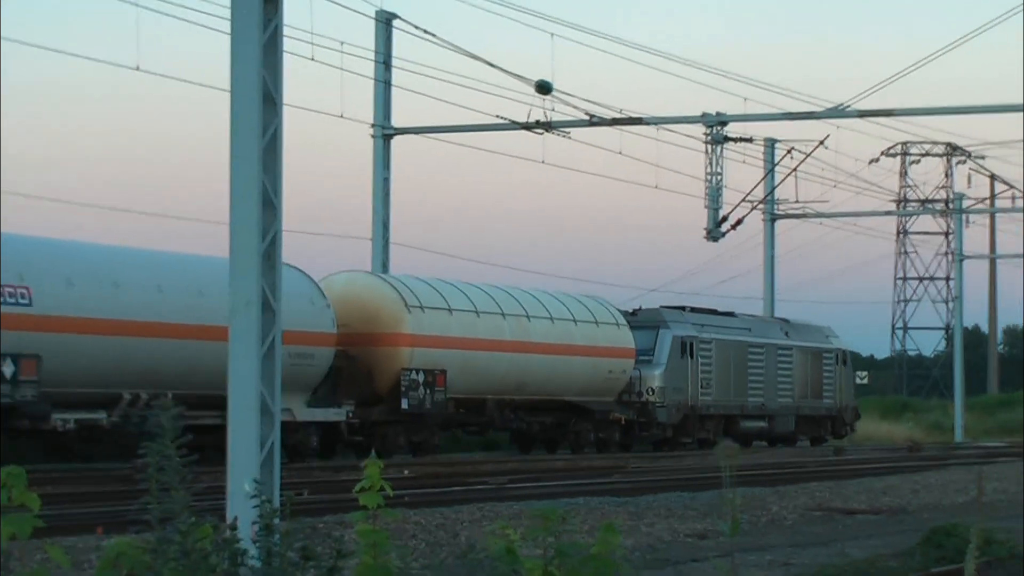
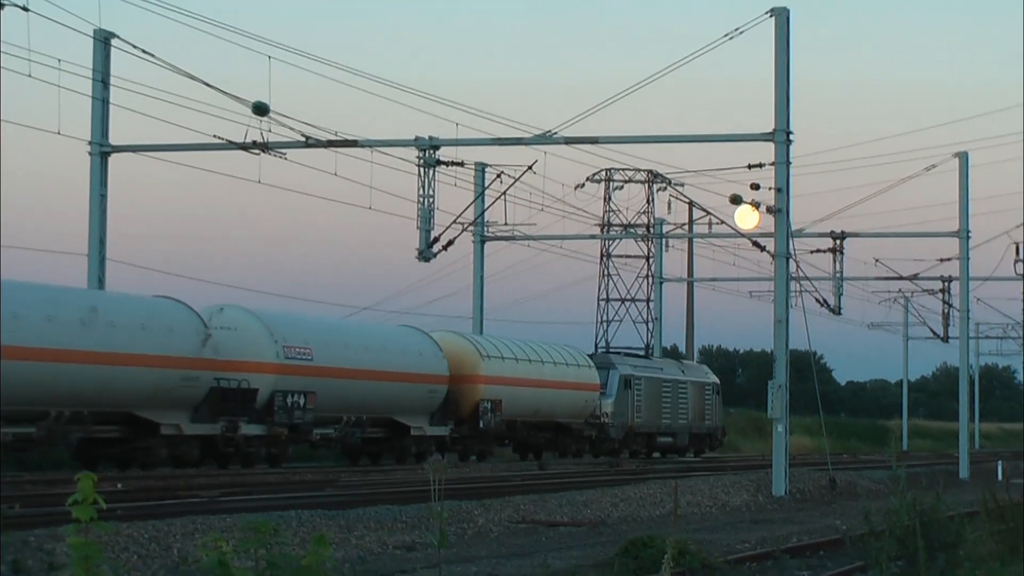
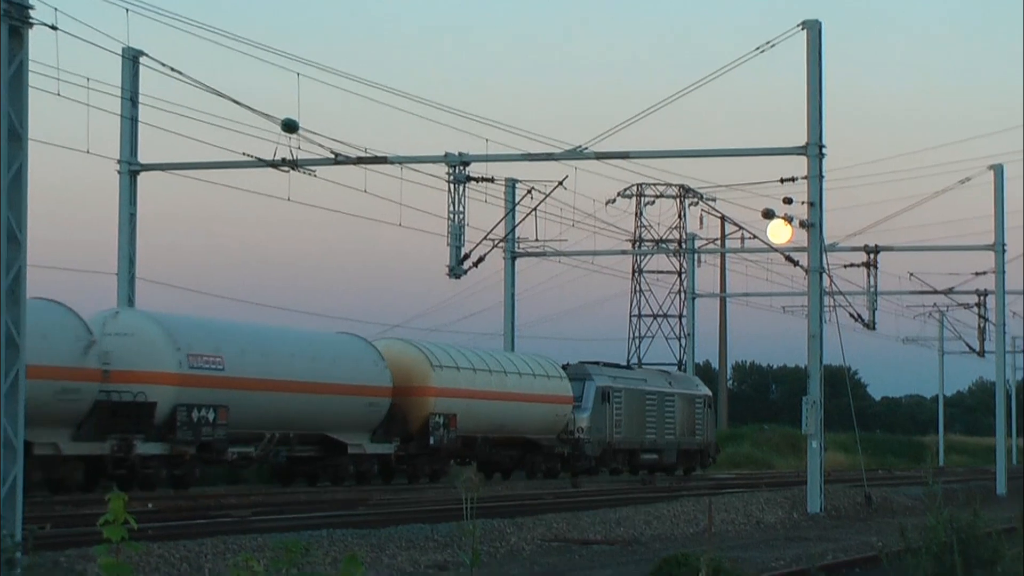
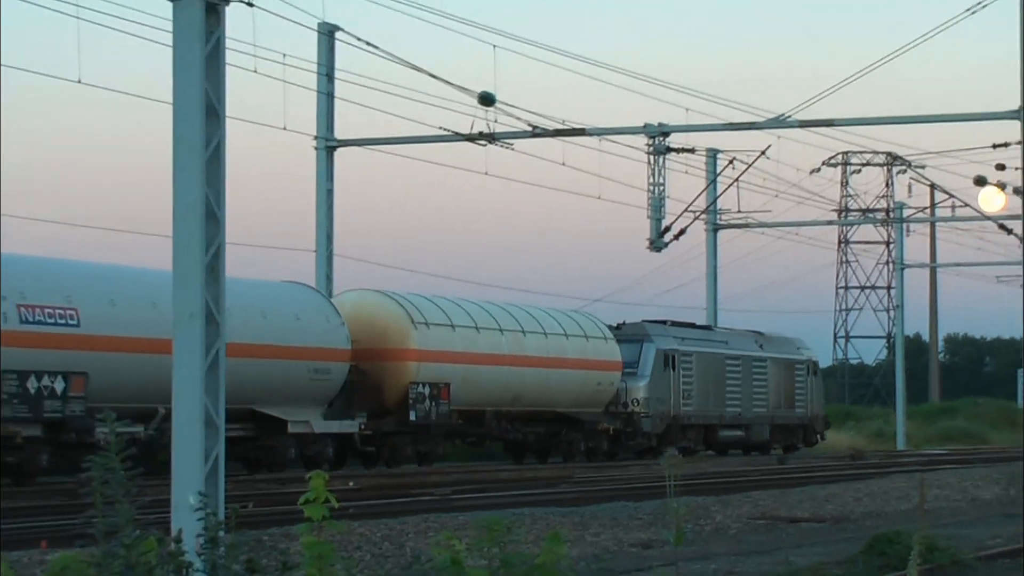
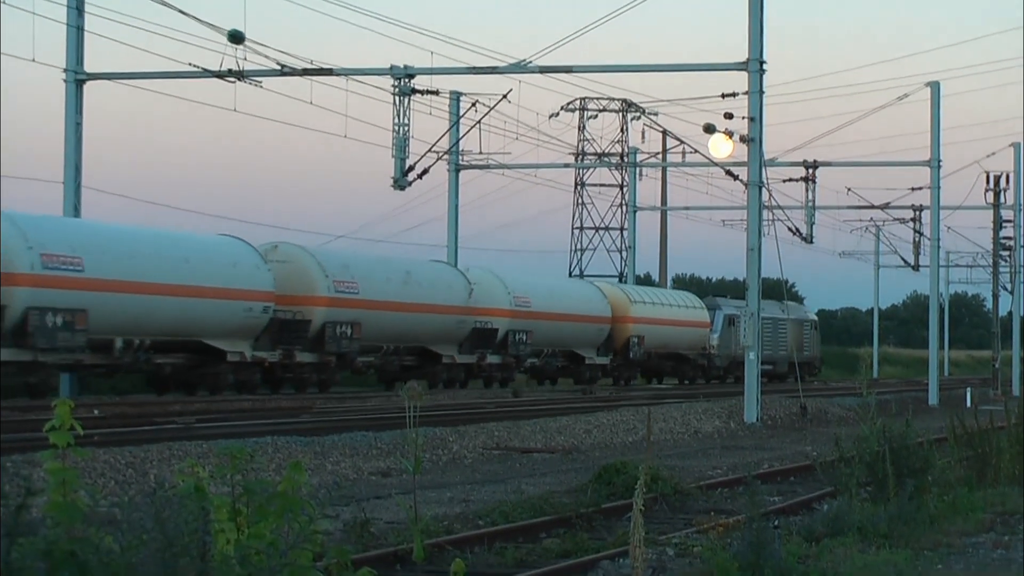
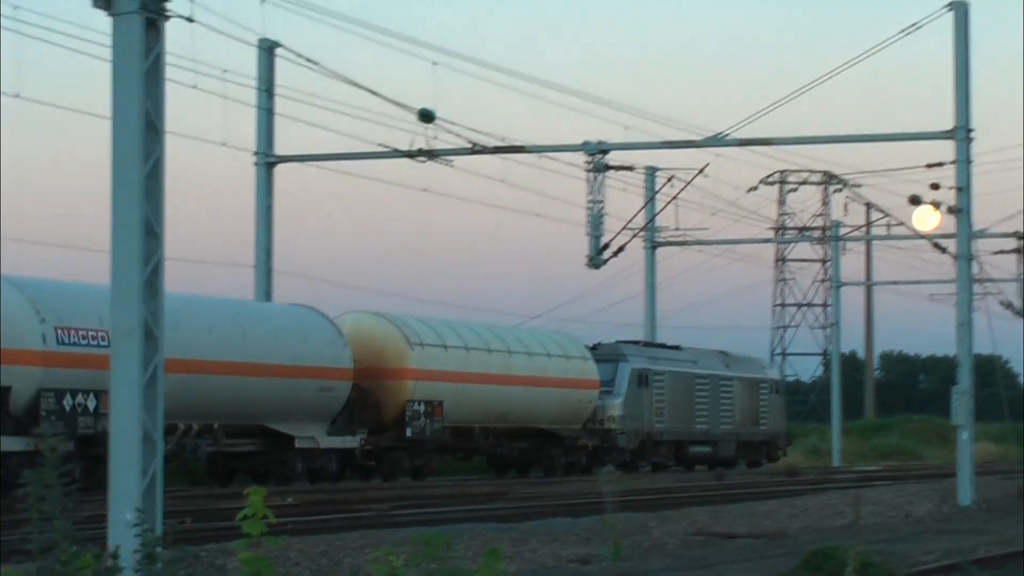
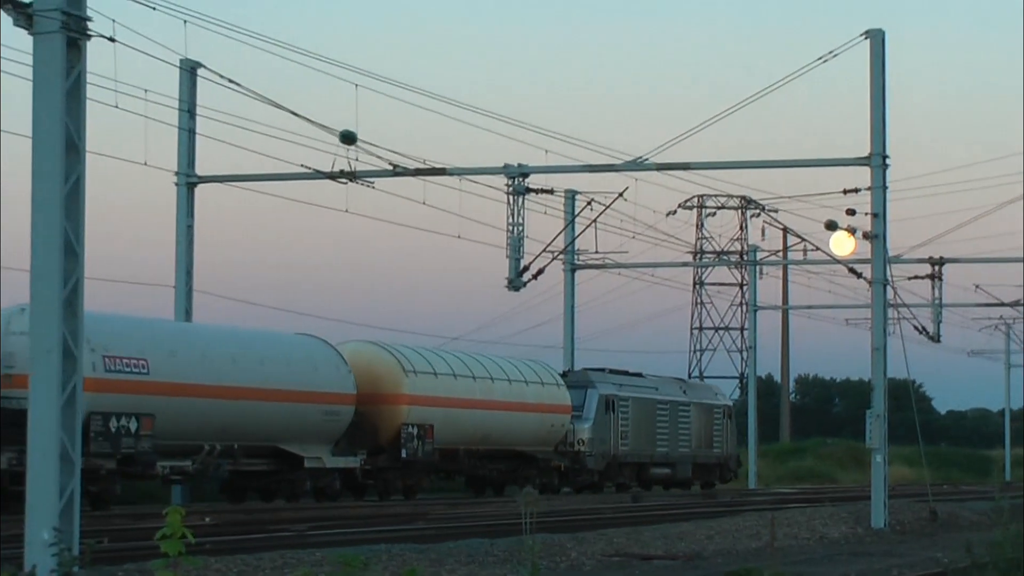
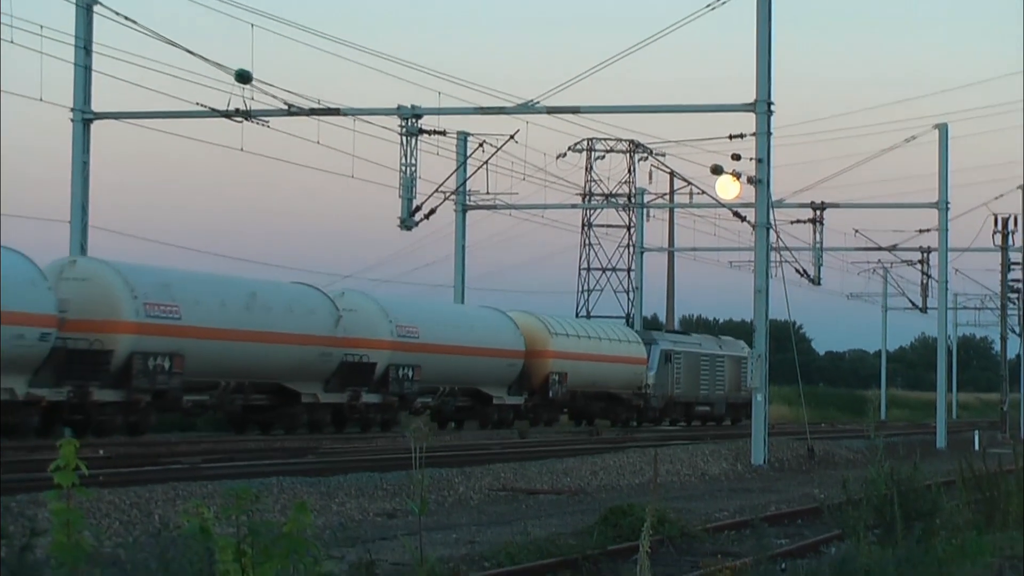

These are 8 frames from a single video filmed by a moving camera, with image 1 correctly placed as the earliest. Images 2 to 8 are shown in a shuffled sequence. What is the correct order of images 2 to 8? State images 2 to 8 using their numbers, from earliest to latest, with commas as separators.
4, 6, 7, 3, 2, 8, 5
